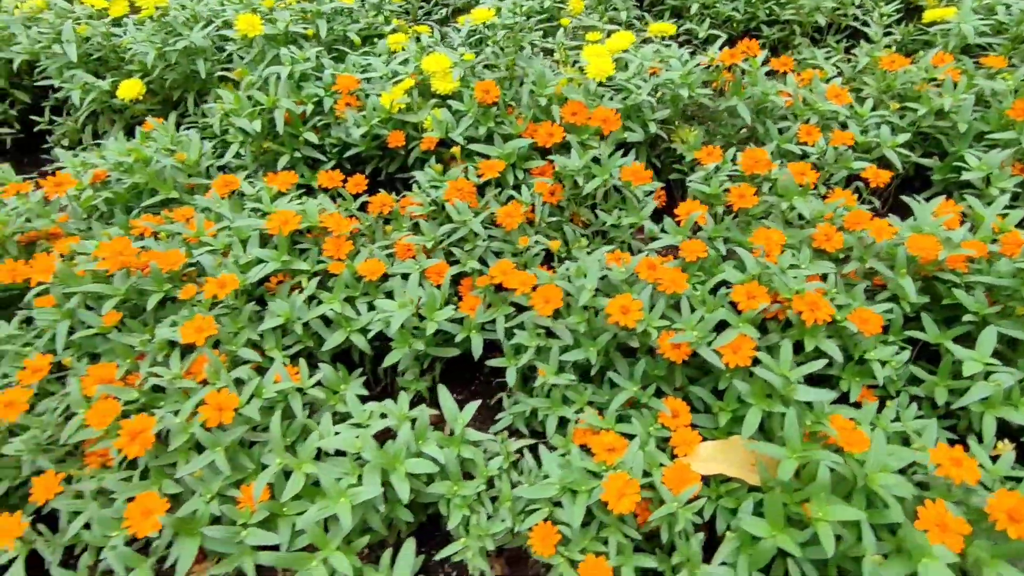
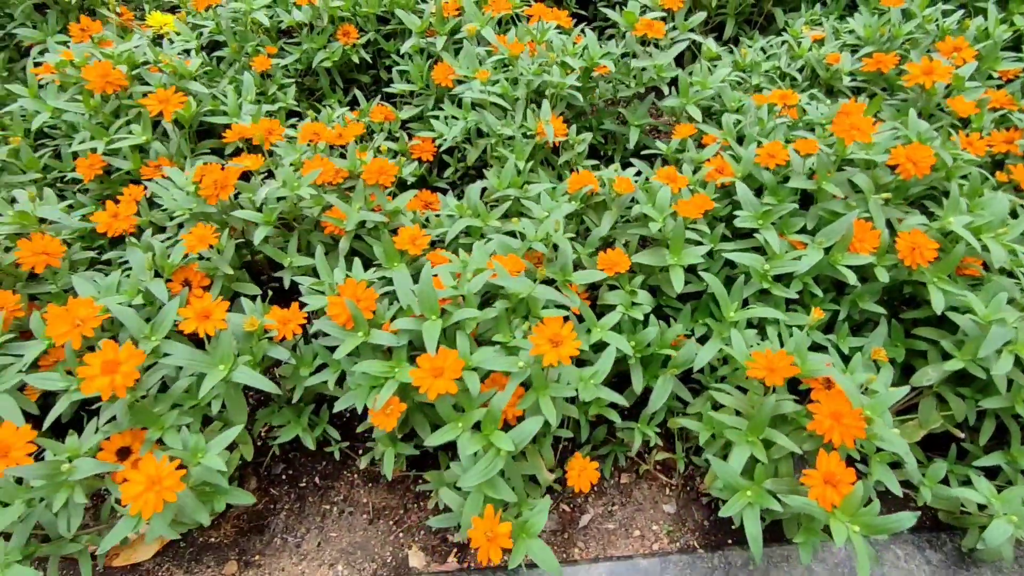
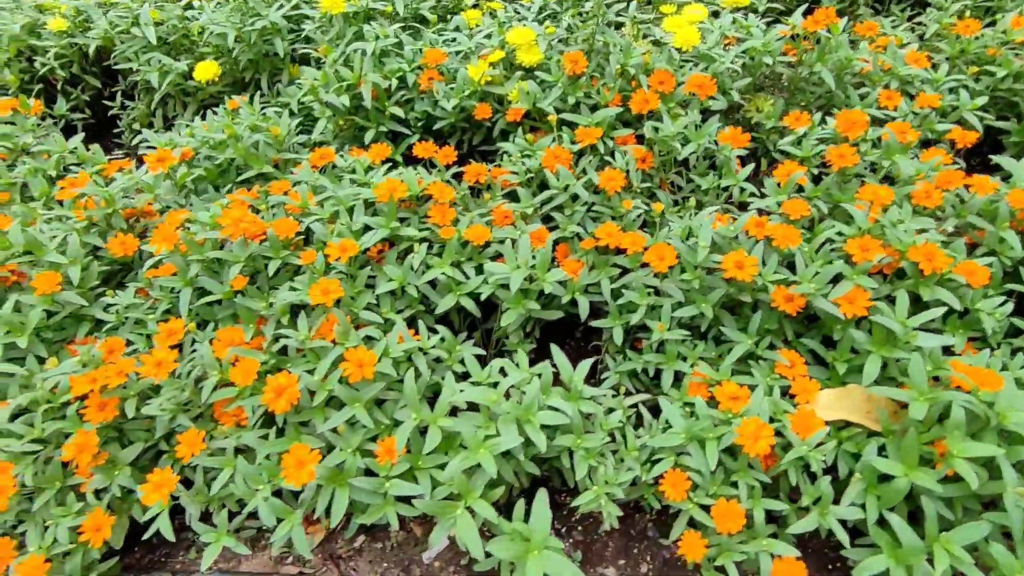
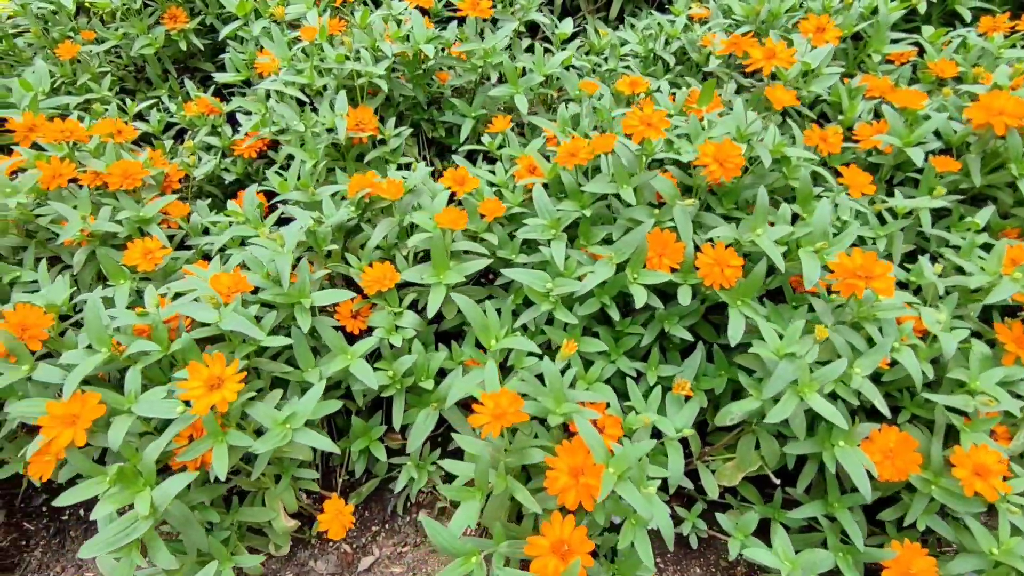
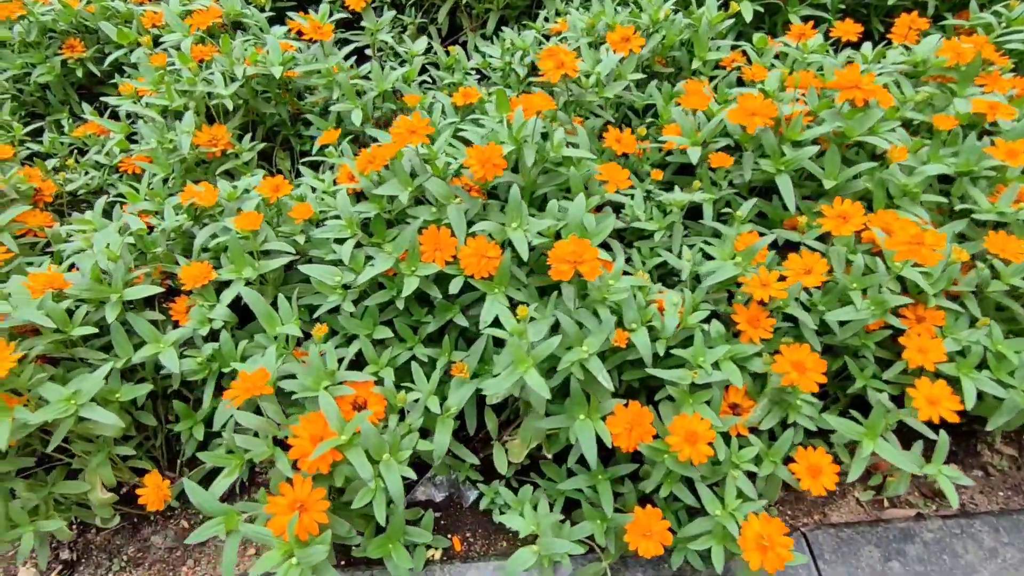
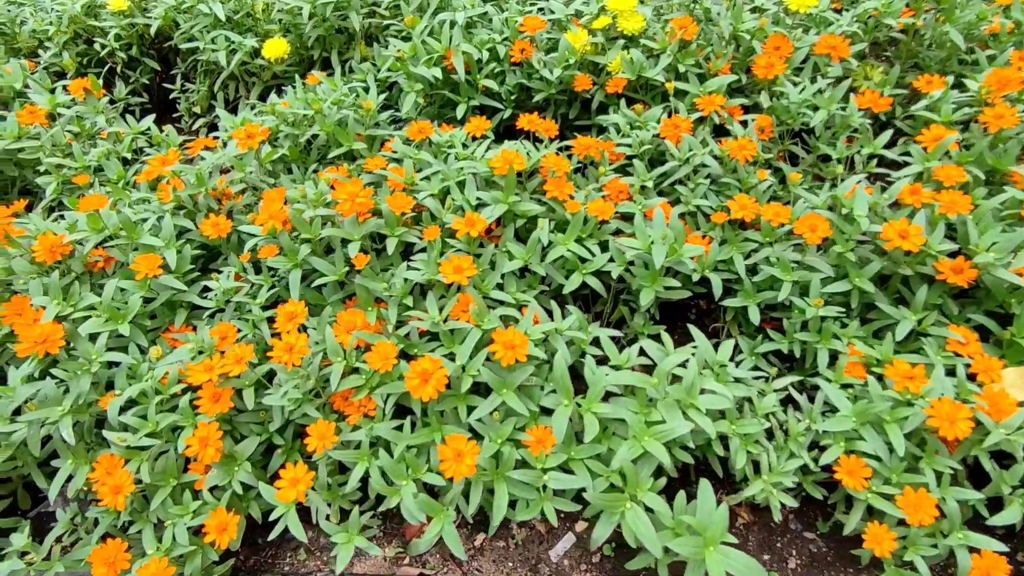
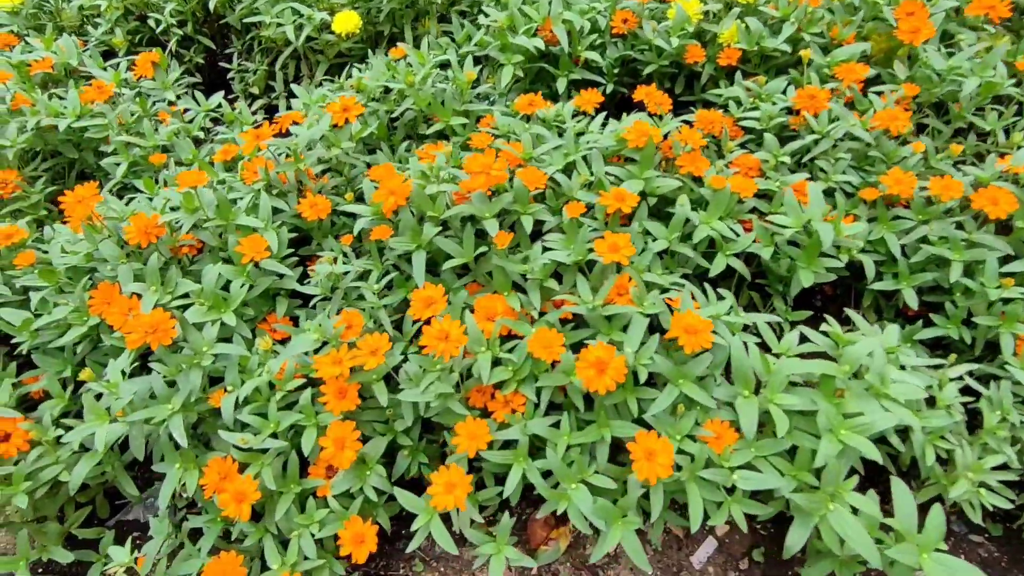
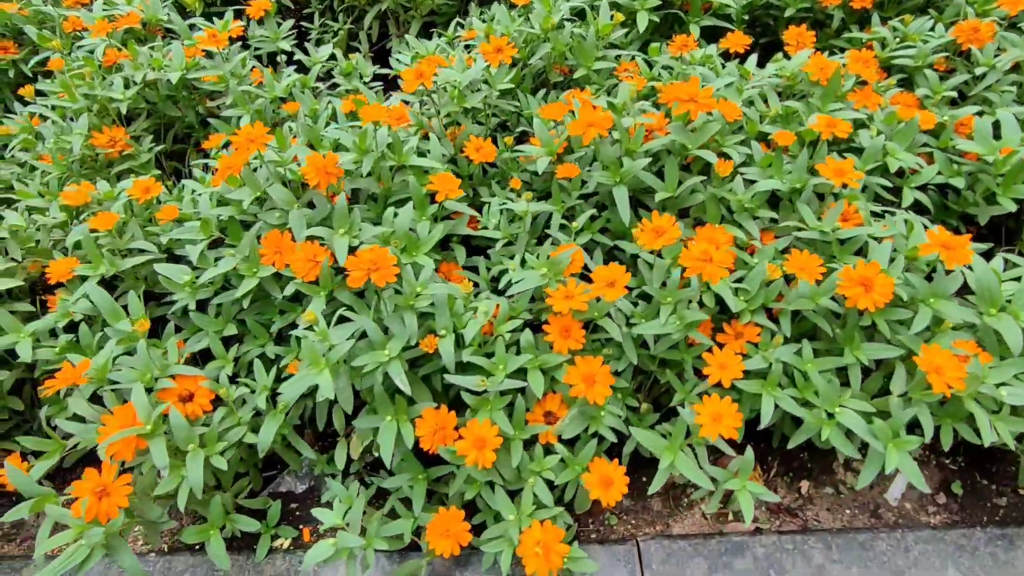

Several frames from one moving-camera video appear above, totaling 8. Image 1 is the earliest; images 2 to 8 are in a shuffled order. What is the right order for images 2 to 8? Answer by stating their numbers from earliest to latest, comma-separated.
3, 6, 7, 8, 5, 4, 2
